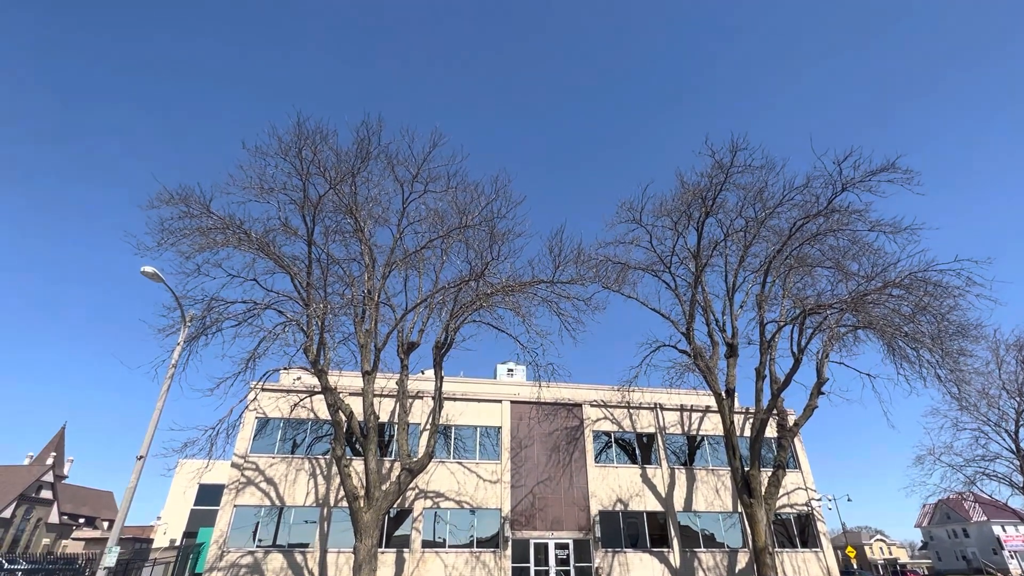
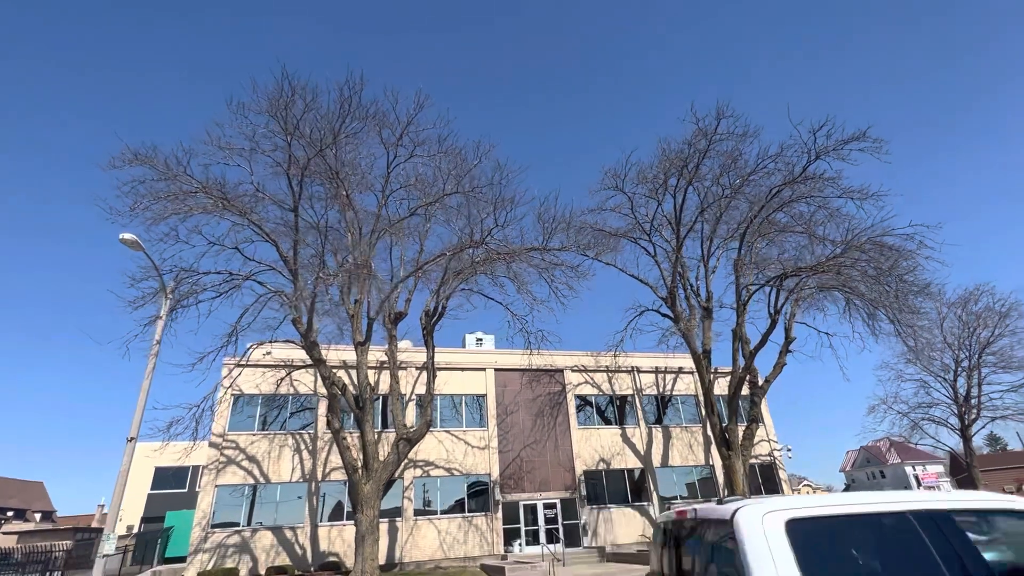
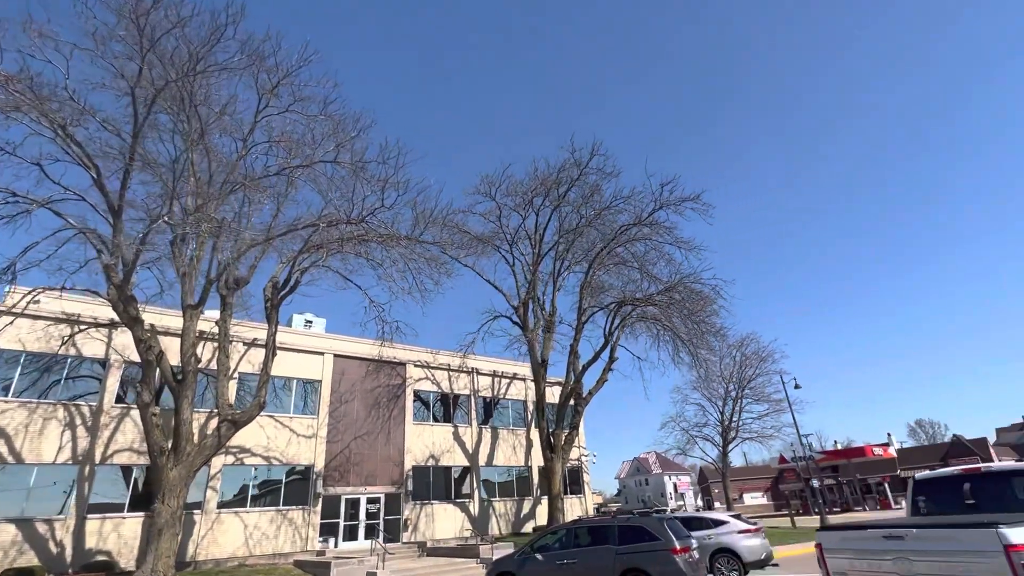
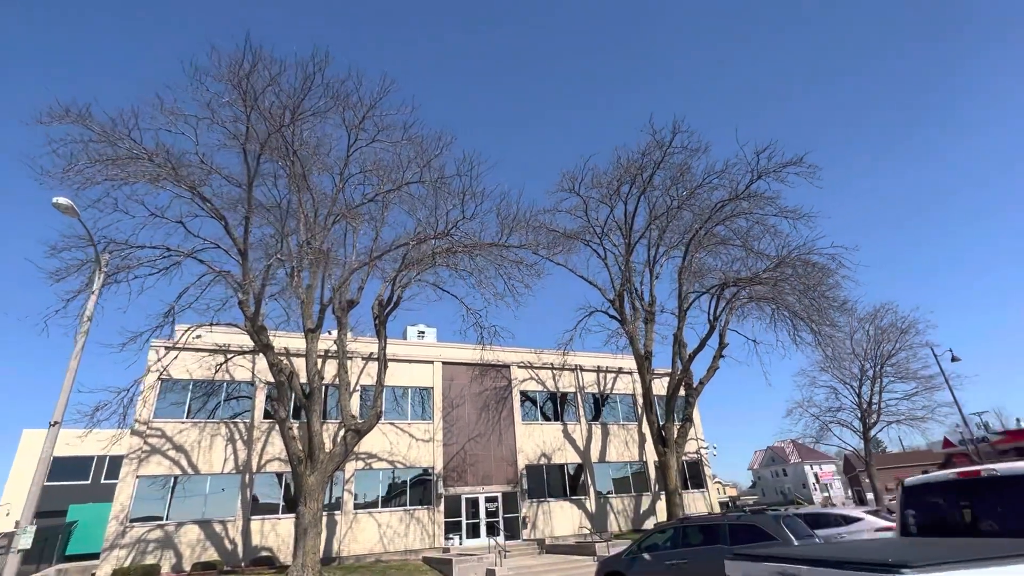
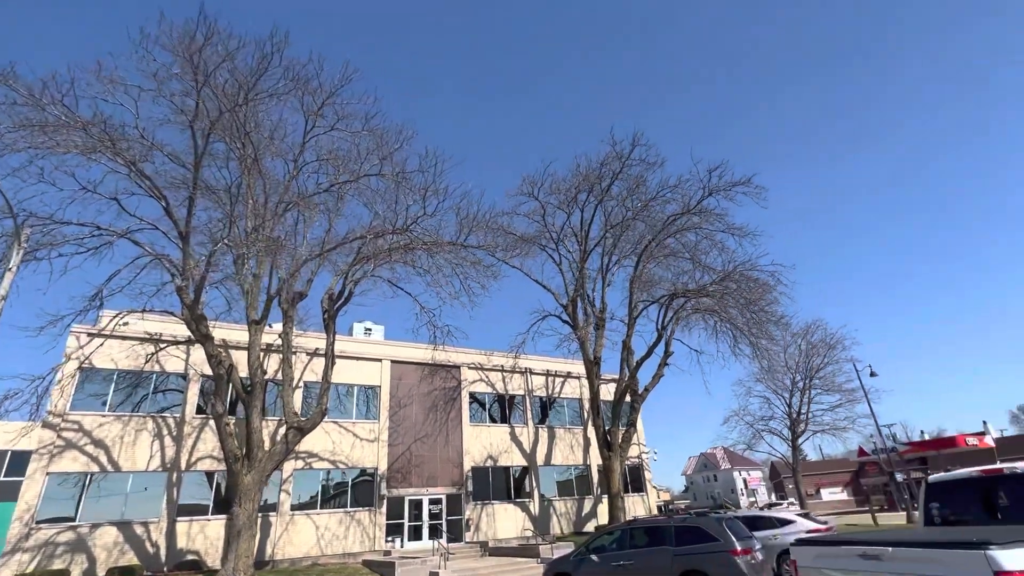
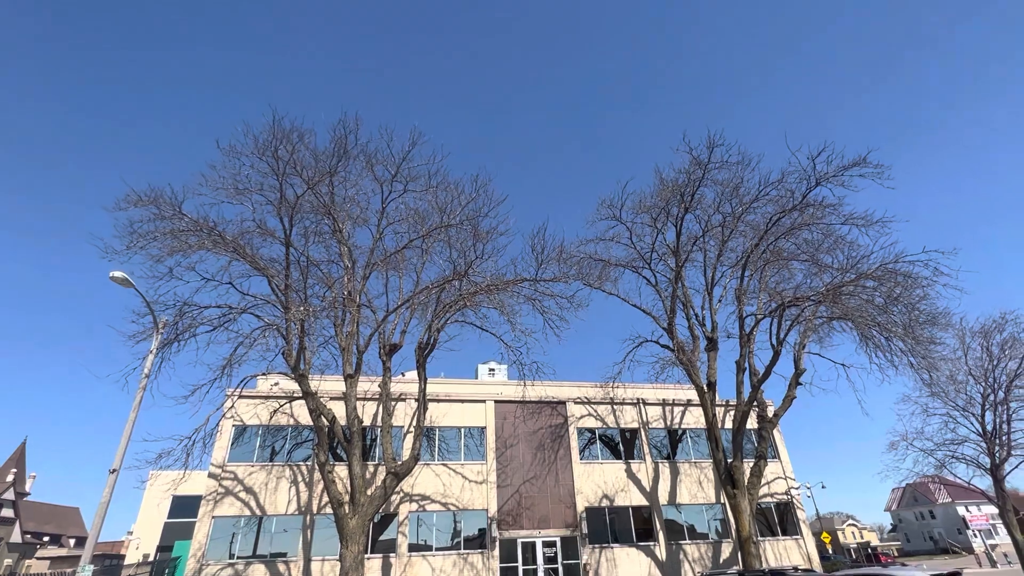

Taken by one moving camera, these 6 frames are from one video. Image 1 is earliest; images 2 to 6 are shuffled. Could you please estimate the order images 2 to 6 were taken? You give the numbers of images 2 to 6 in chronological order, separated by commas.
6, 2, 4, 5, 3
